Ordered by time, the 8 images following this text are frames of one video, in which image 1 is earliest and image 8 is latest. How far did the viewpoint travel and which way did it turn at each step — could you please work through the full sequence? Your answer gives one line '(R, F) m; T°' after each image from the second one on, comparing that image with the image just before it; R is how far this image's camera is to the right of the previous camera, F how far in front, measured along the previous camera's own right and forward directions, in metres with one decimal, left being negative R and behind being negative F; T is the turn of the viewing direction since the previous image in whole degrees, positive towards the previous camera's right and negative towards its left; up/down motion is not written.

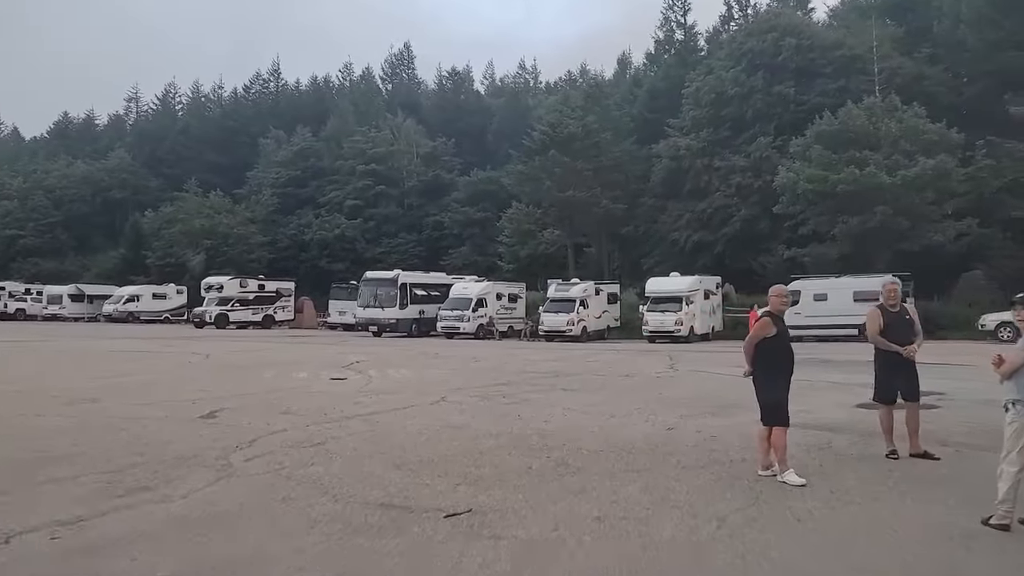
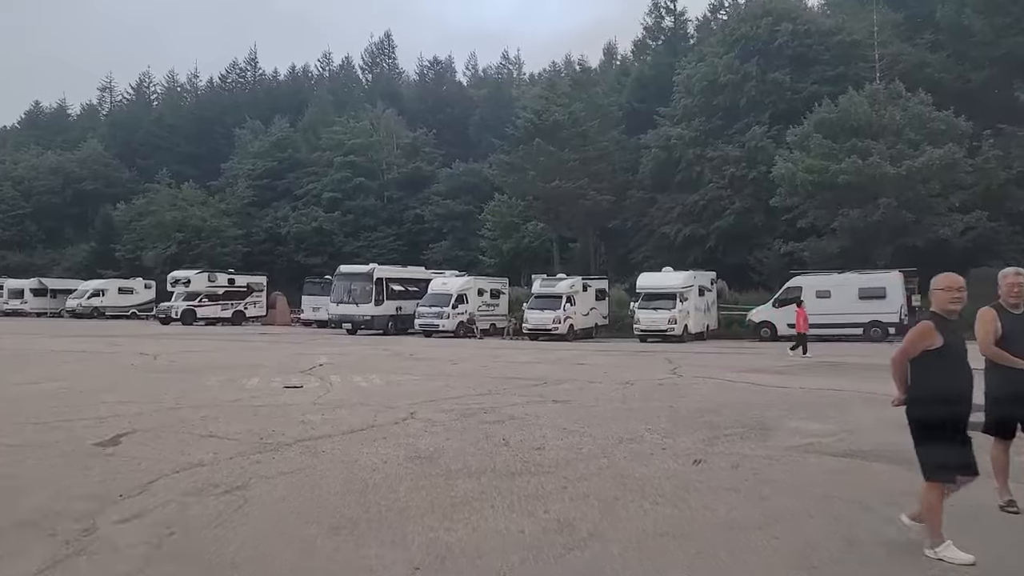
(0.0, +2.3) m; +1°
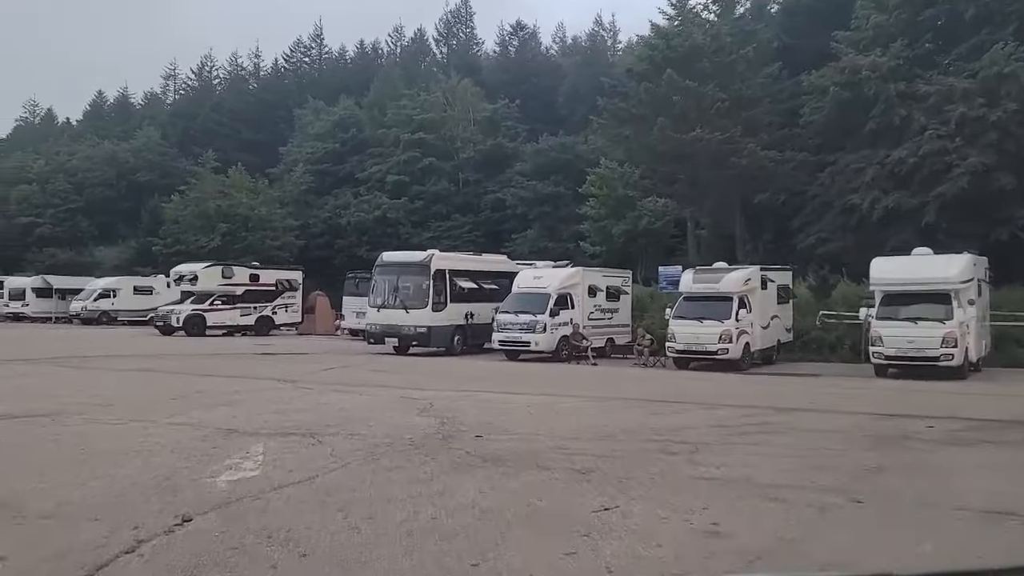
(-1.4, +13.7) m; -5°
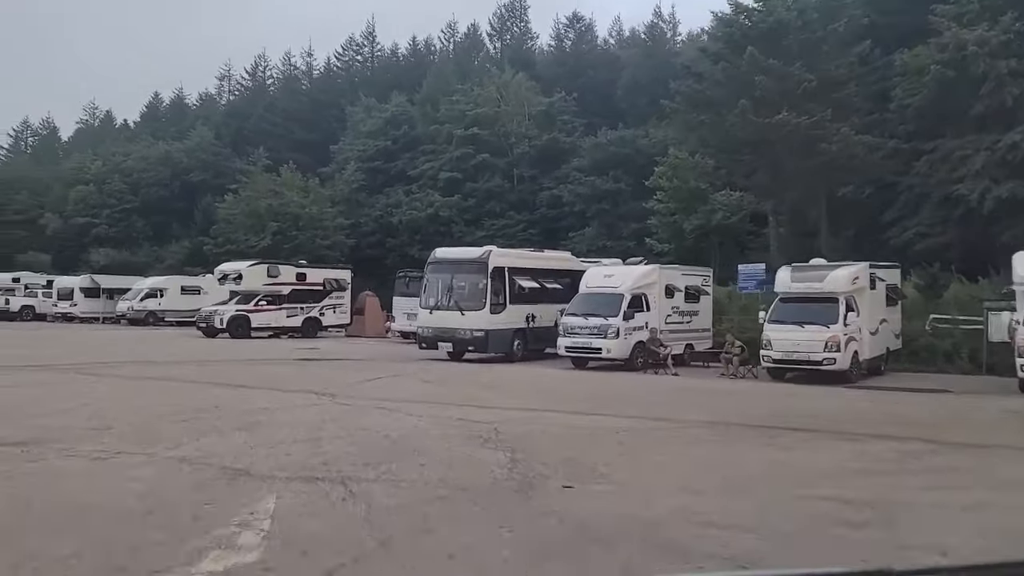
(-0.4, +2.7) m; -3°
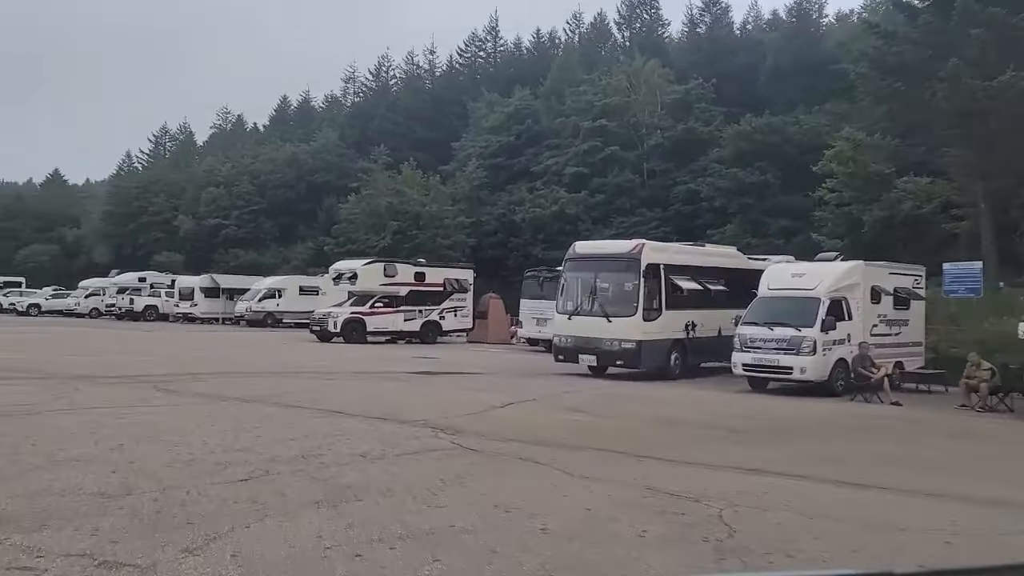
(-0.9, +4.1) m; -8°
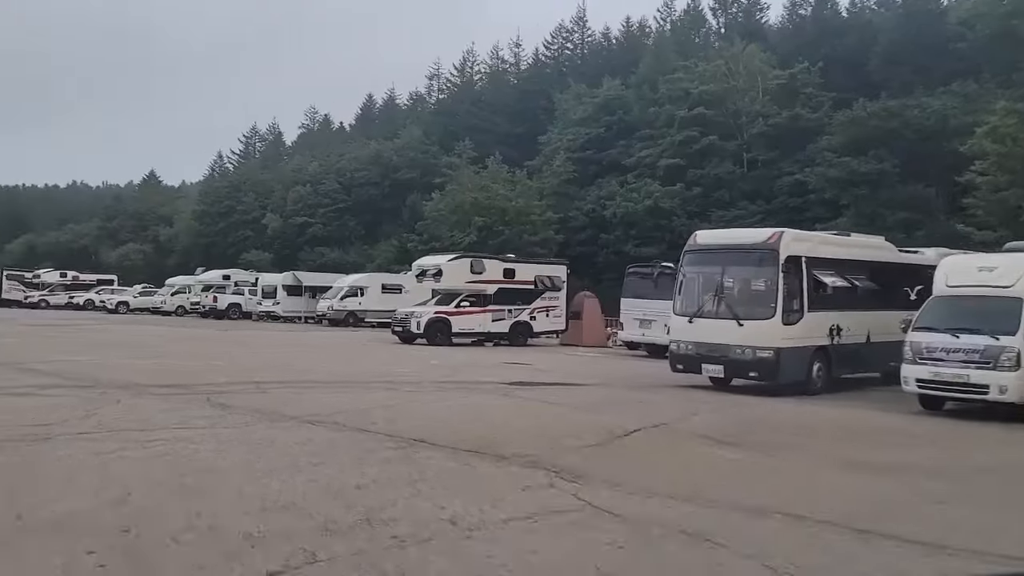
(-0.6, +2.9) m; -6°
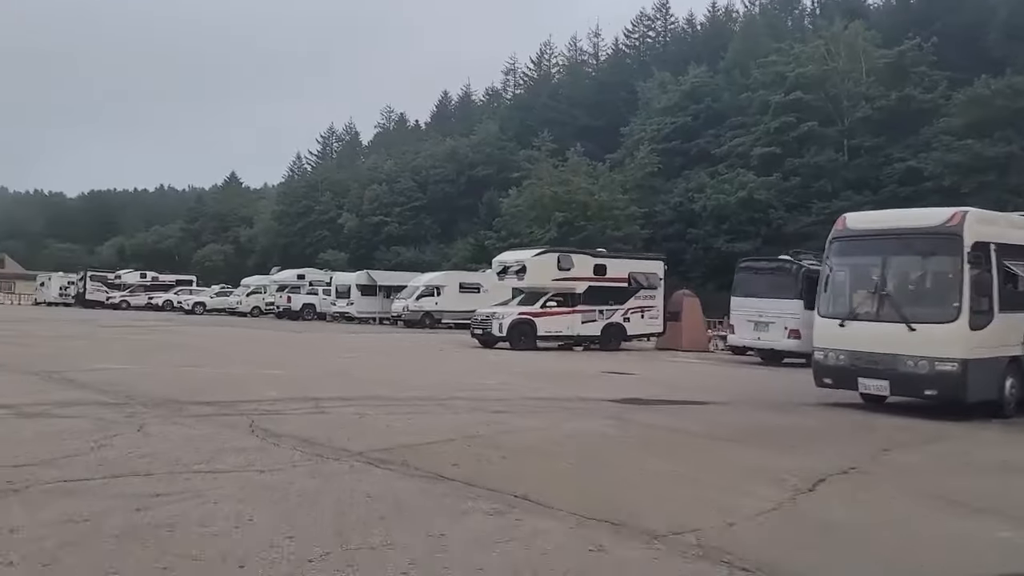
(-0.6, +3.0) m; -5°
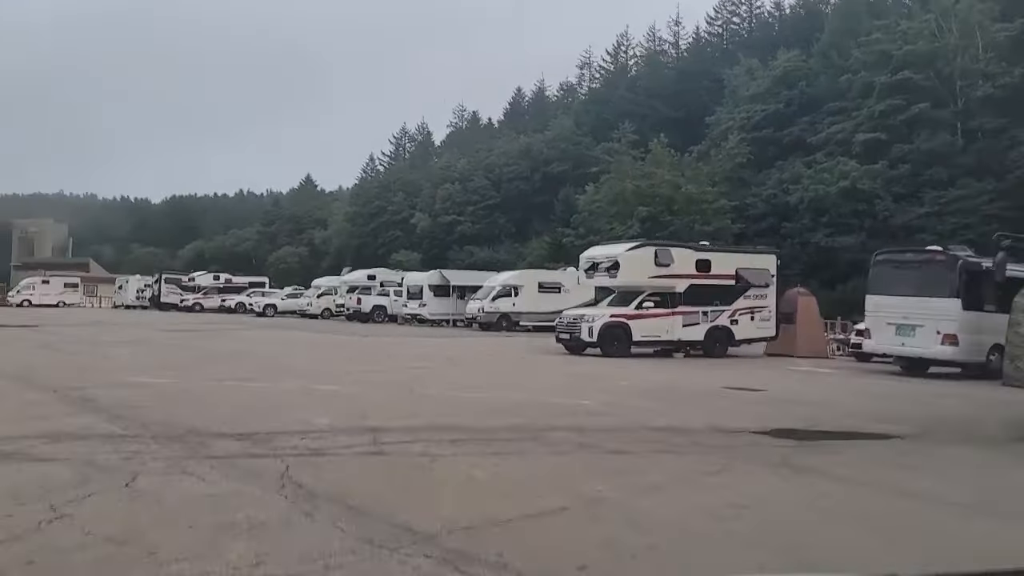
(-0.5, +3.2) m; -5°
